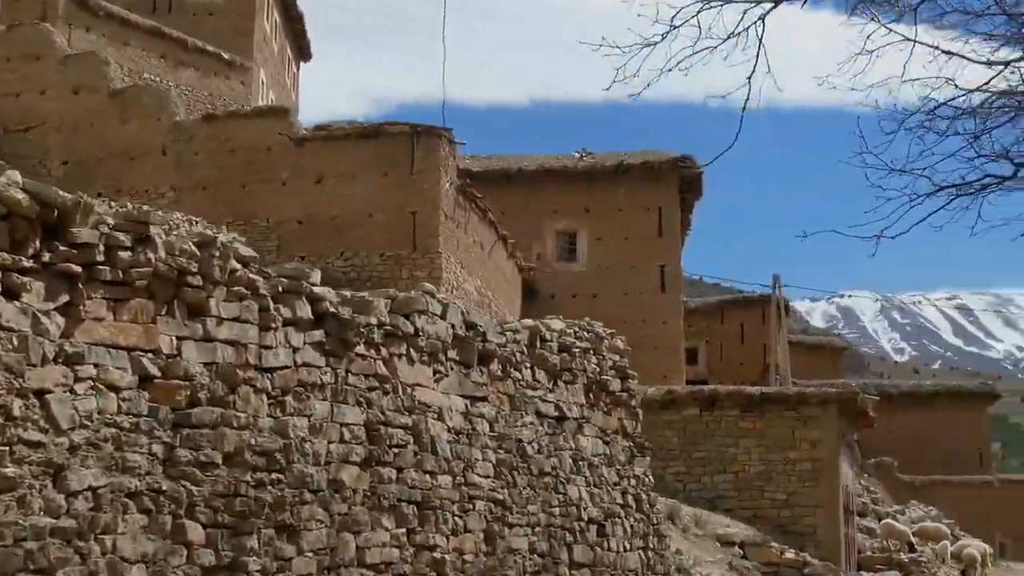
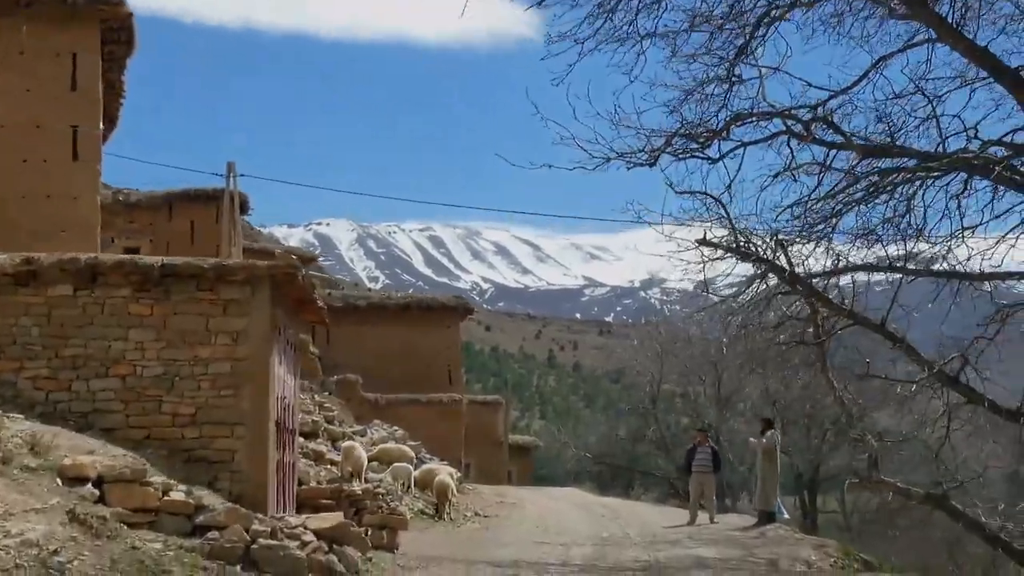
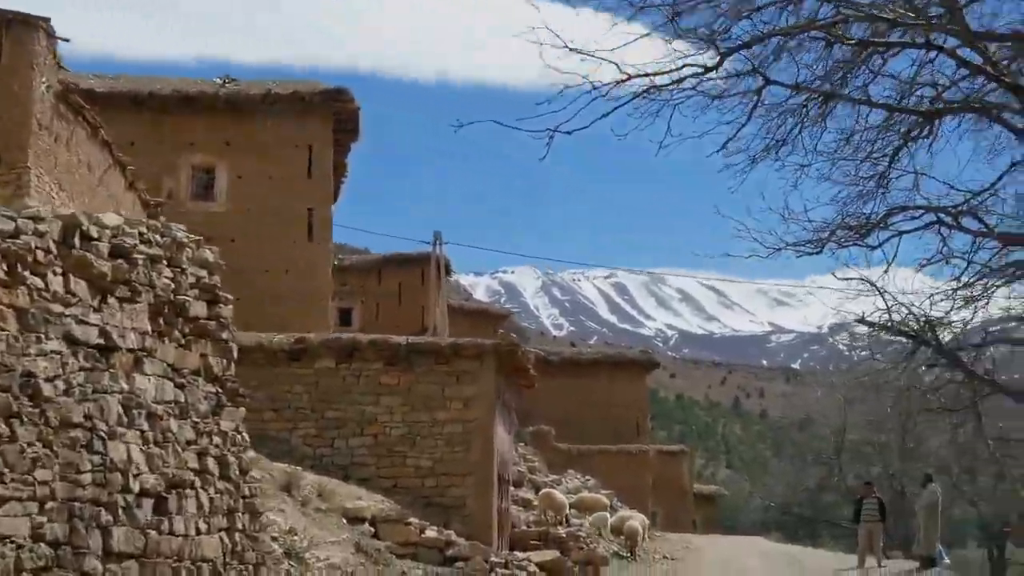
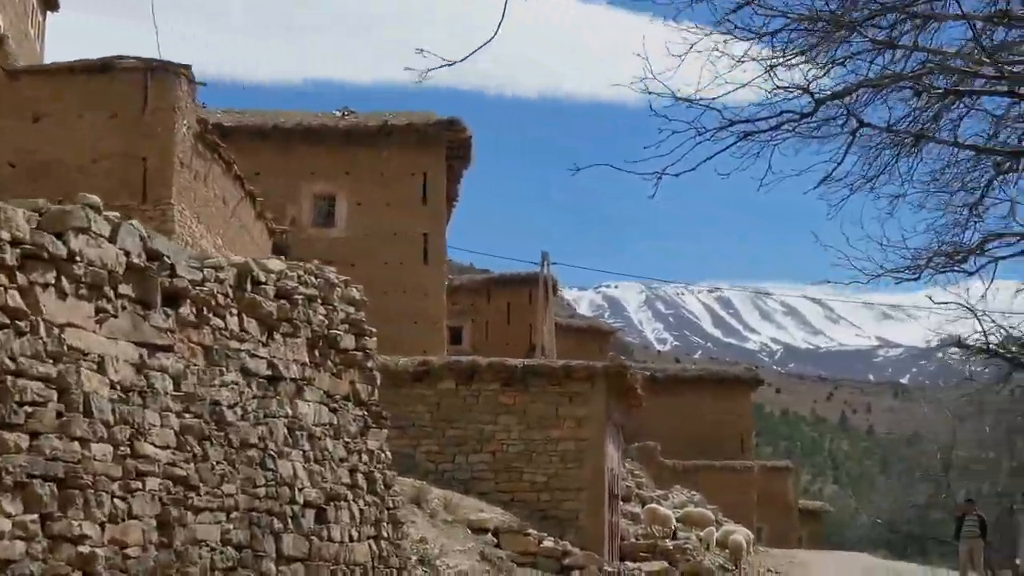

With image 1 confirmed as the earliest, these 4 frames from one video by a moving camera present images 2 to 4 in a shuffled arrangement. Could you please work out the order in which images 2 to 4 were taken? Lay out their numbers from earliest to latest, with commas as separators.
4, 3, 2
